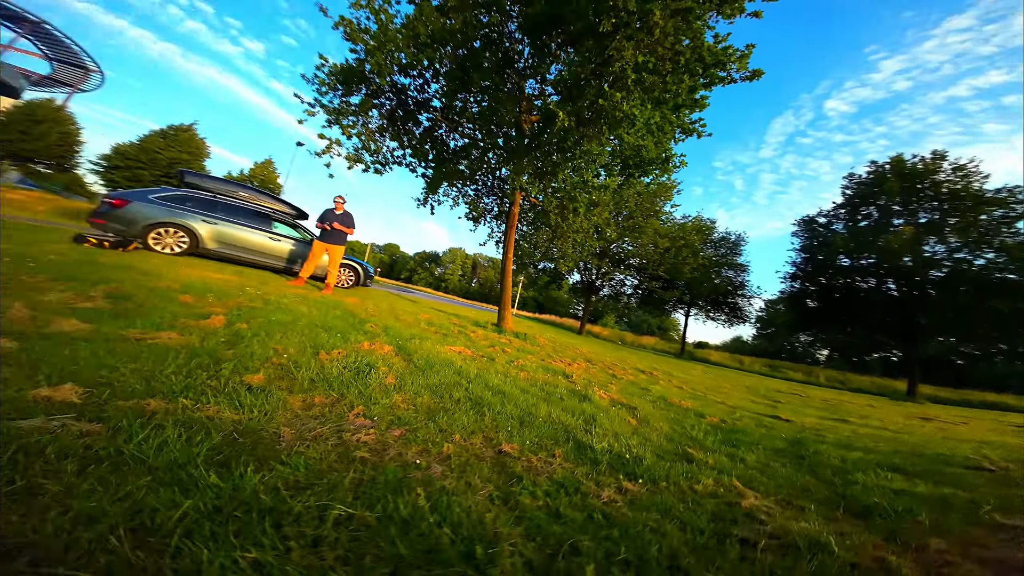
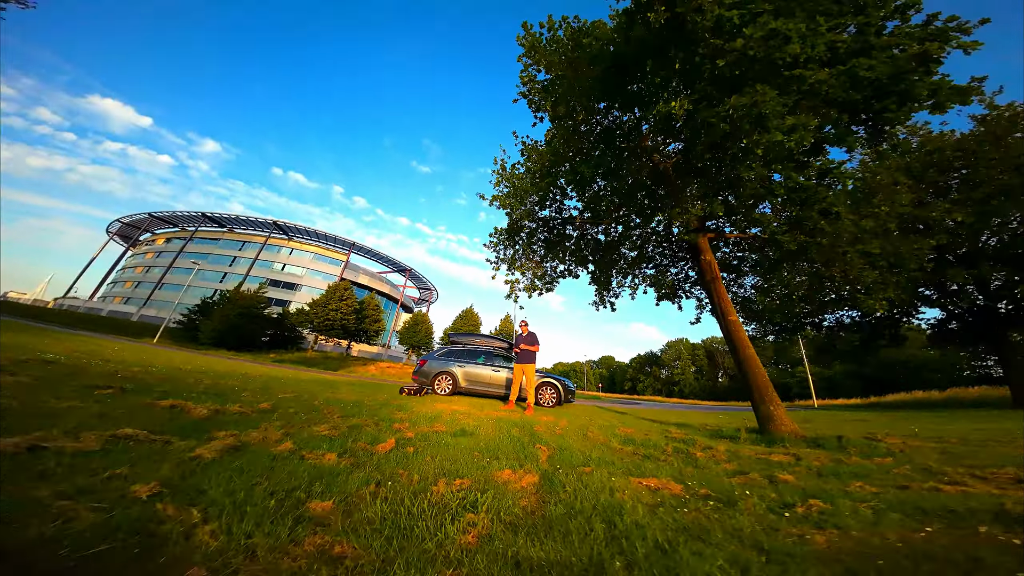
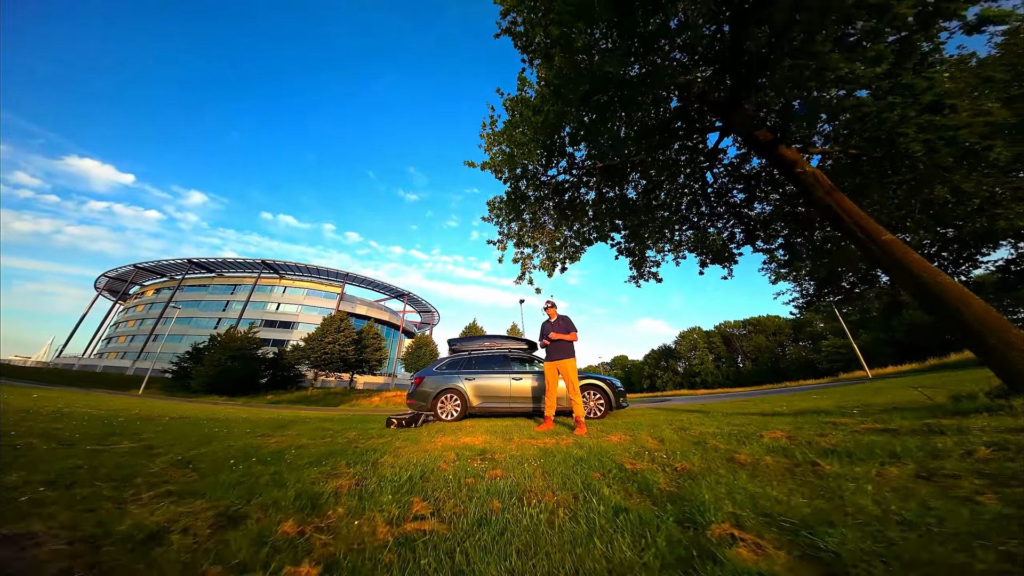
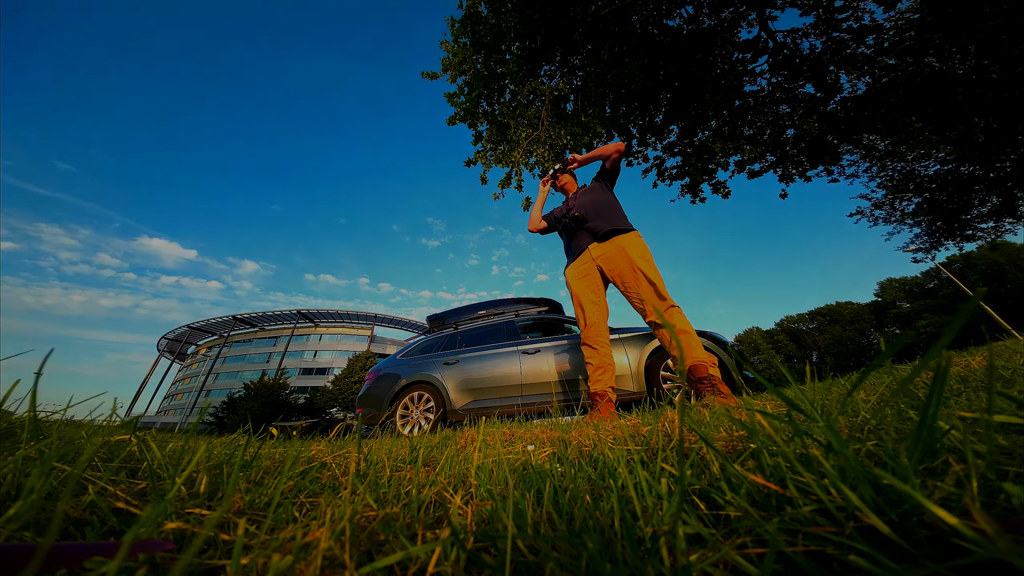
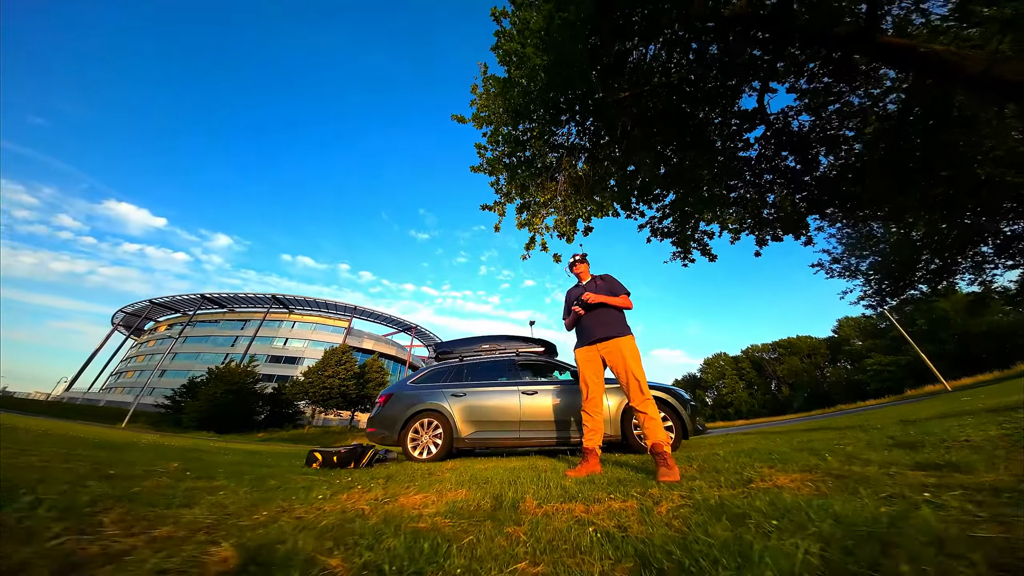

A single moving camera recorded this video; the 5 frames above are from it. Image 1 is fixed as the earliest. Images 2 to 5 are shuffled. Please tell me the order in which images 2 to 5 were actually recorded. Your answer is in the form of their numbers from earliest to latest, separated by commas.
2, 3, 5, 4
